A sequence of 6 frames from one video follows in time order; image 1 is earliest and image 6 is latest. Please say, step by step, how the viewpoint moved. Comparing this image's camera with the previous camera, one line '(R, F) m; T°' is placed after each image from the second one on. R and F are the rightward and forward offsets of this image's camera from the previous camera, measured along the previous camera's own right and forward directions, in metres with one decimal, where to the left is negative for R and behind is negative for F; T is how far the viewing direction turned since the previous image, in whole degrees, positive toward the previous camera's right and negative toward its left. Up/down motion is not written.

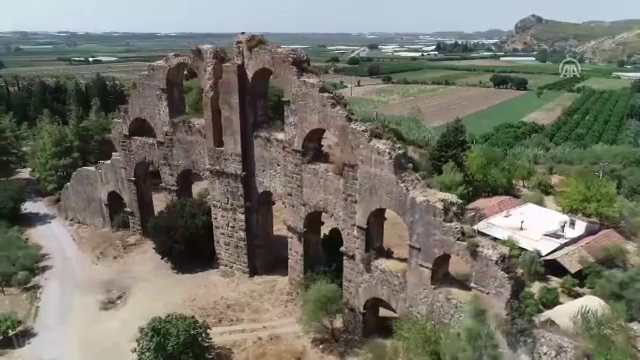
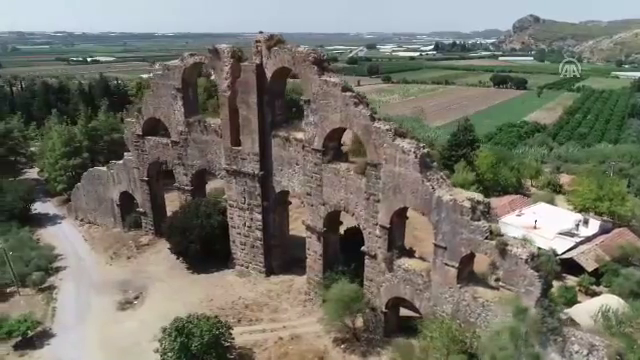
(-0.9, 0.0) m; +1°
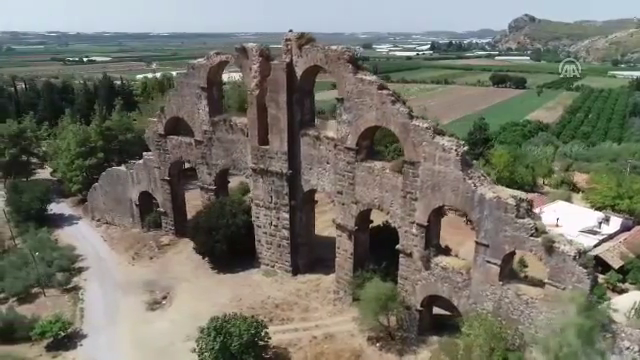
(-1.5, +0.1) m; +1°
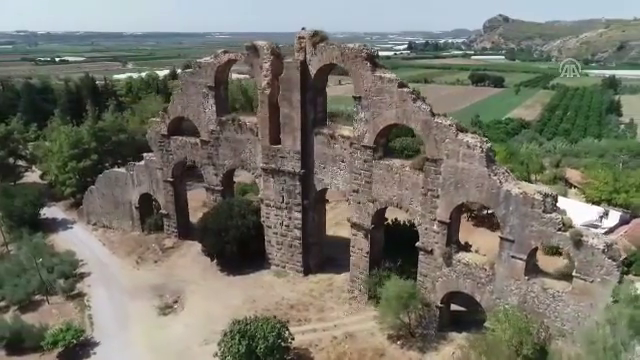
(-1.6, +0.2) m; +3°
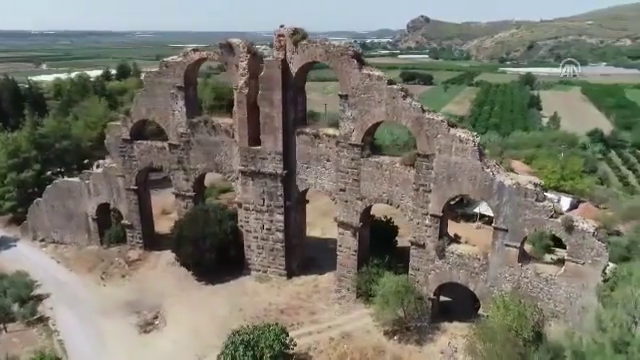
(-2.2, +0.4) m; +9°
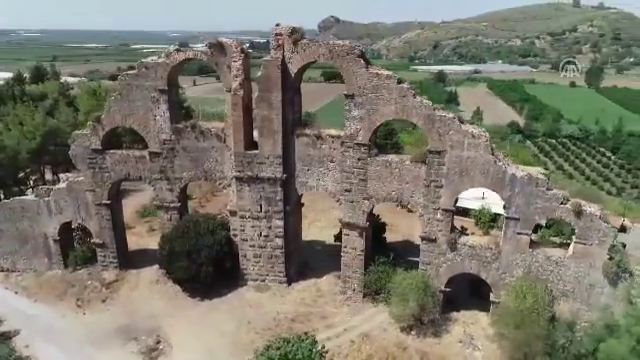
(-3.6, +0.7) m; +11°
